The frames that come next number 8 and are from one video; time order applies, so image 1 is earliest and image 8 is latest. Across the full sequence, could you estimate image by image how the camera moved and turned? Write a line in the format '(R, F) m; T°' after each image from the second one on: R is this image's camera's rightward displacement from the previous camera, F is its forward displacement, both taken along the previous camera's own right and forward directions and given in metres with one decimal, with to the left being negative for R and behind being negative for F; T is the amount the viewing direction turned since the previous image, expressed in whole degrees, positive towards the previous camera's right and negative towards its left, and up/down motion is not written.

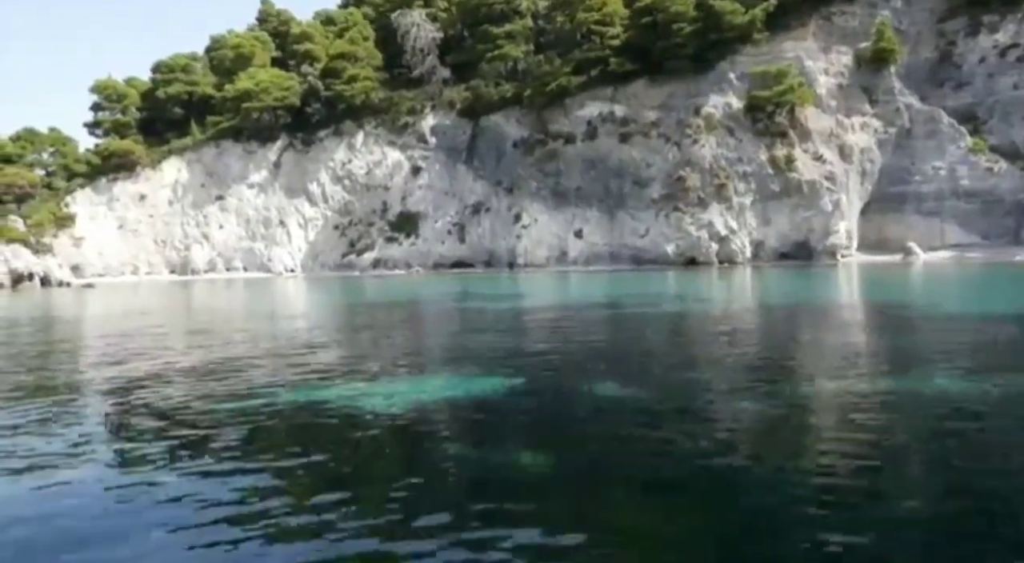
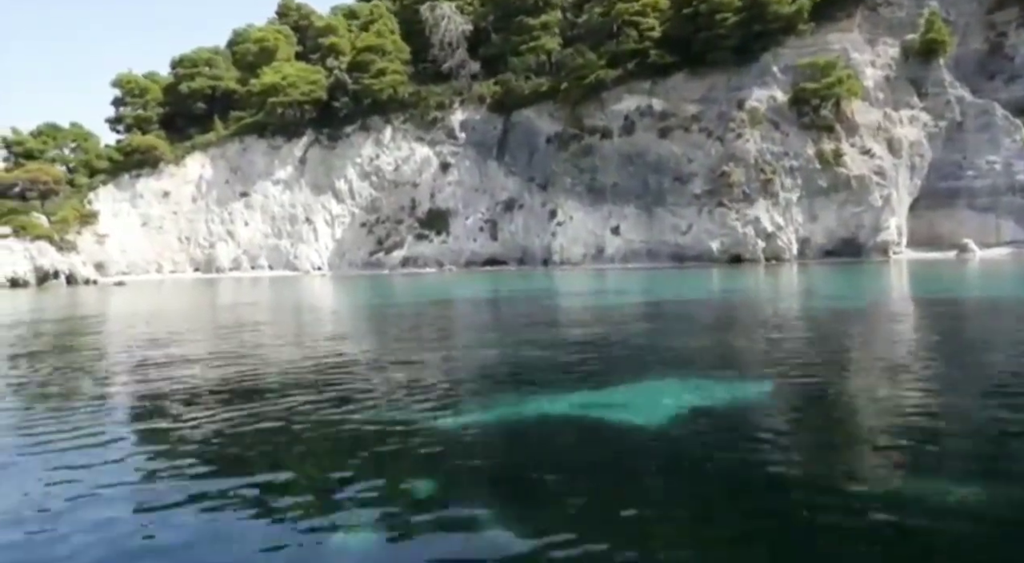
(-1.7, +1.0) m; 0°
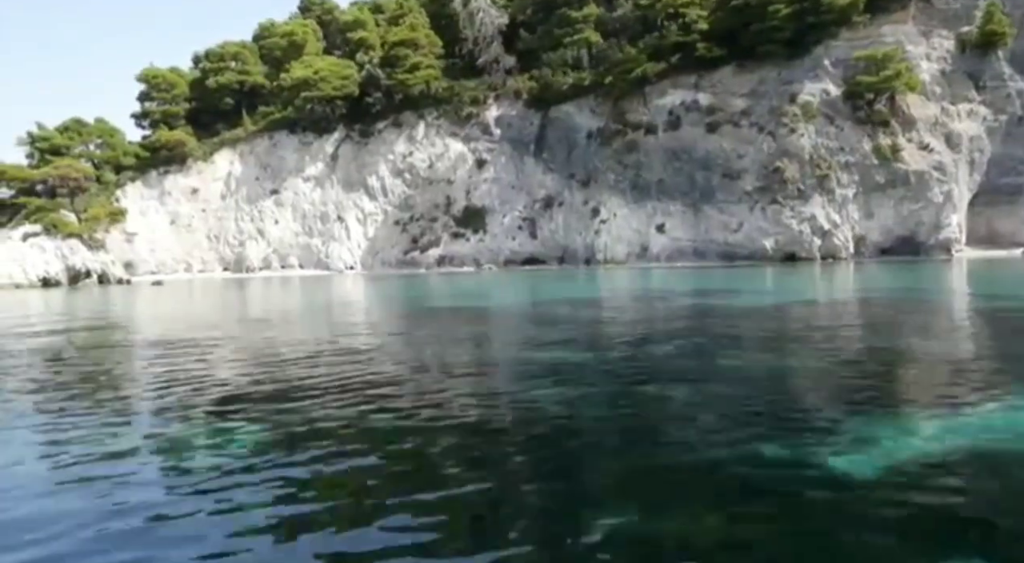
(-2.1, +1.1) m; 0°
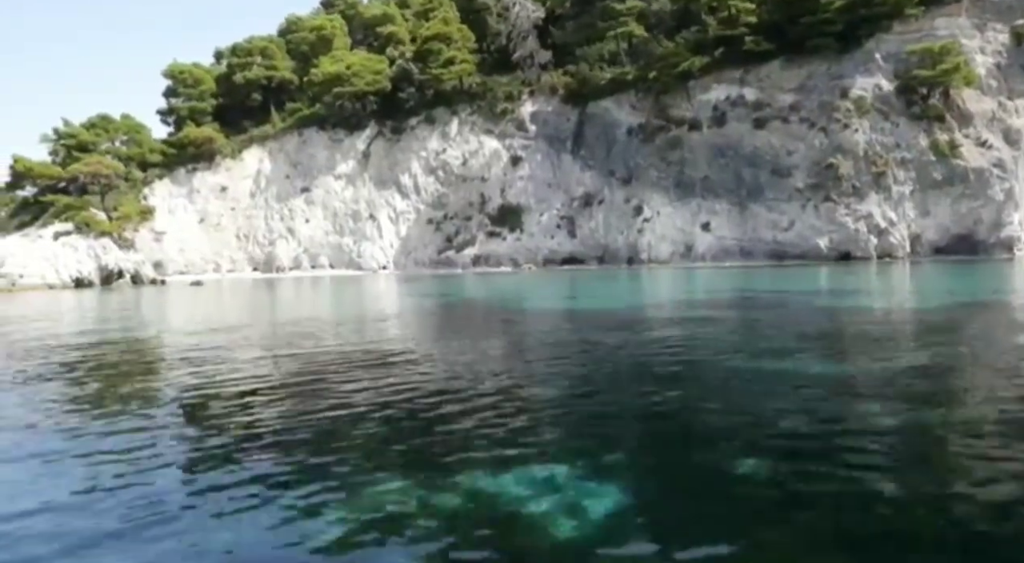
(-2.0, +1.0) m; 0°
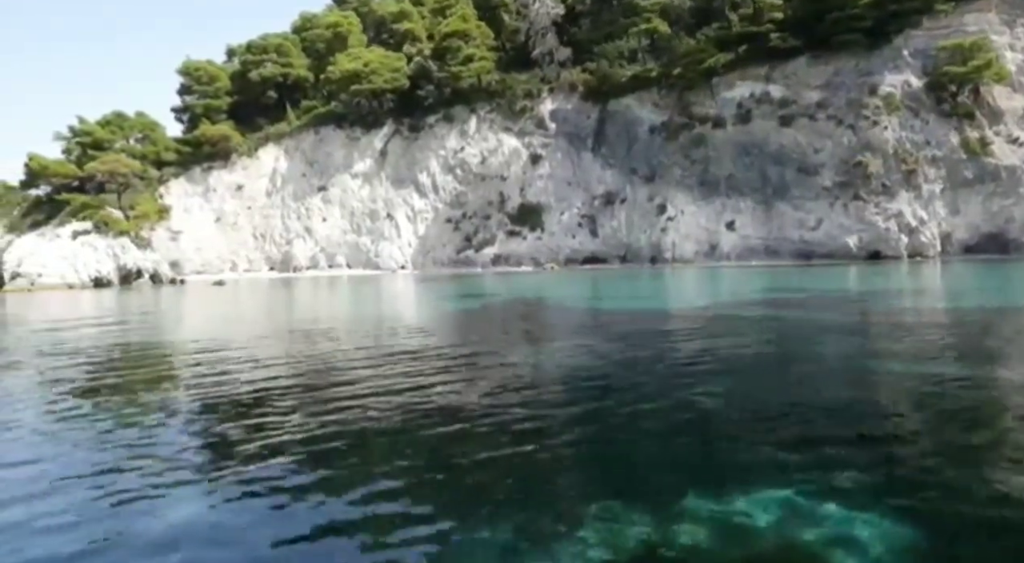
(-1.1, +0.5) m; 0°
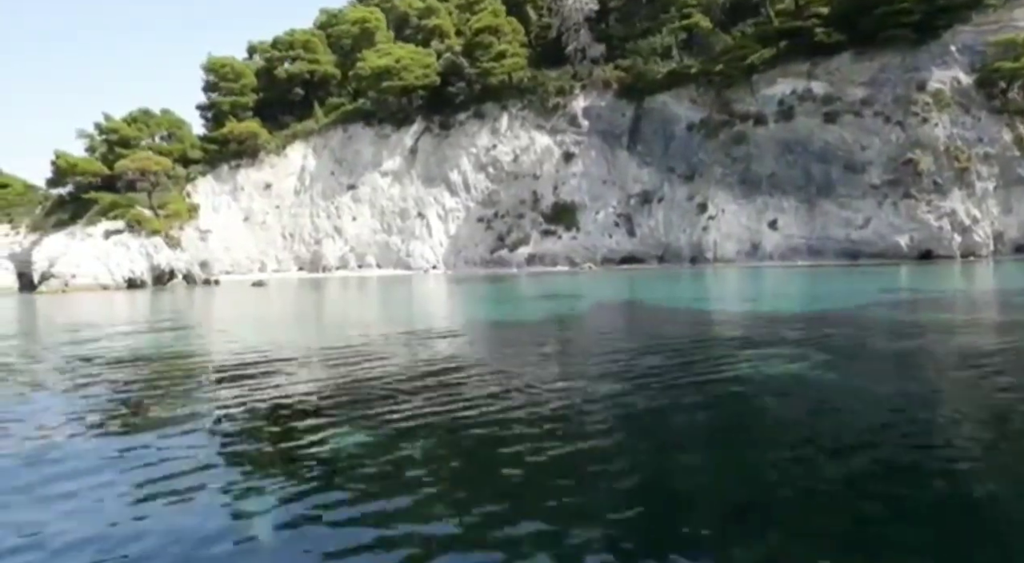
(-1.8, +0.8) m; 0°
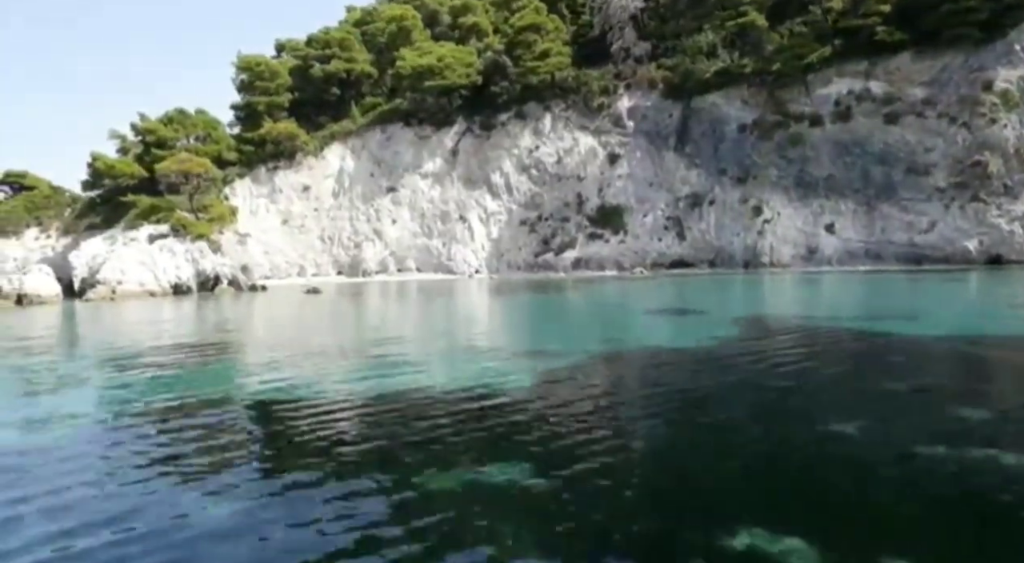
(-2.3, +1.0) m; 0°
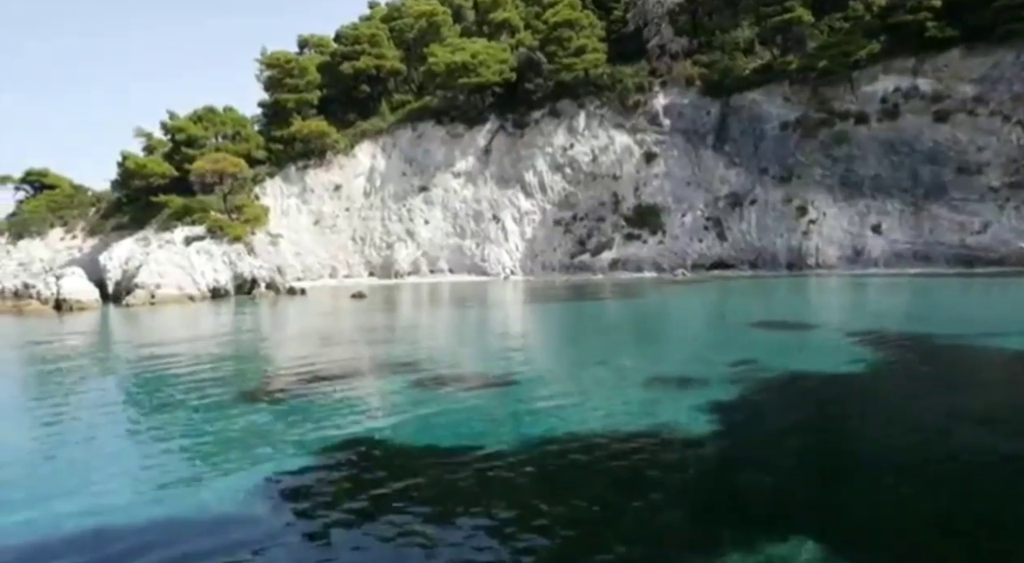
(-1.7, +0.7) m; 0°
